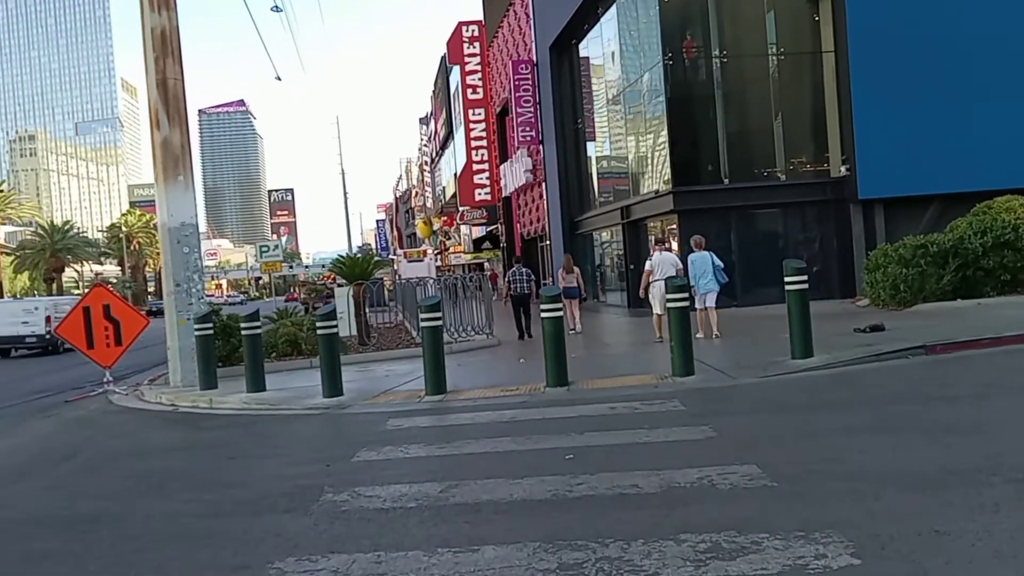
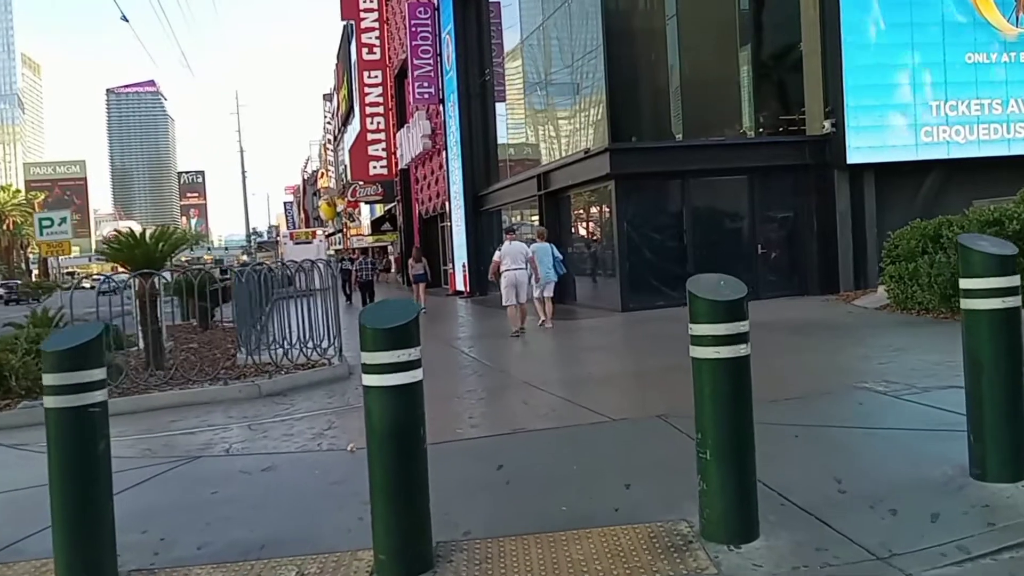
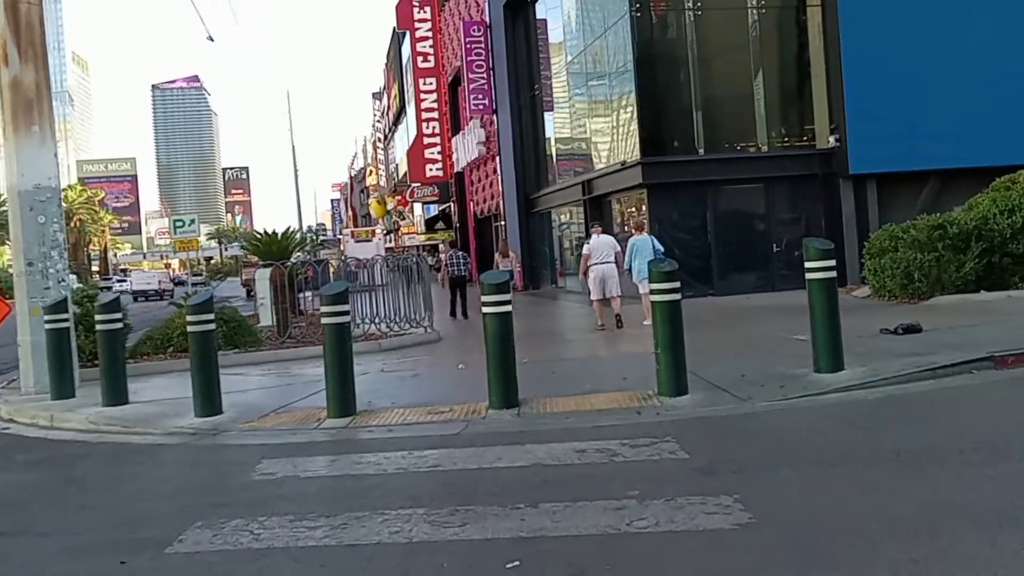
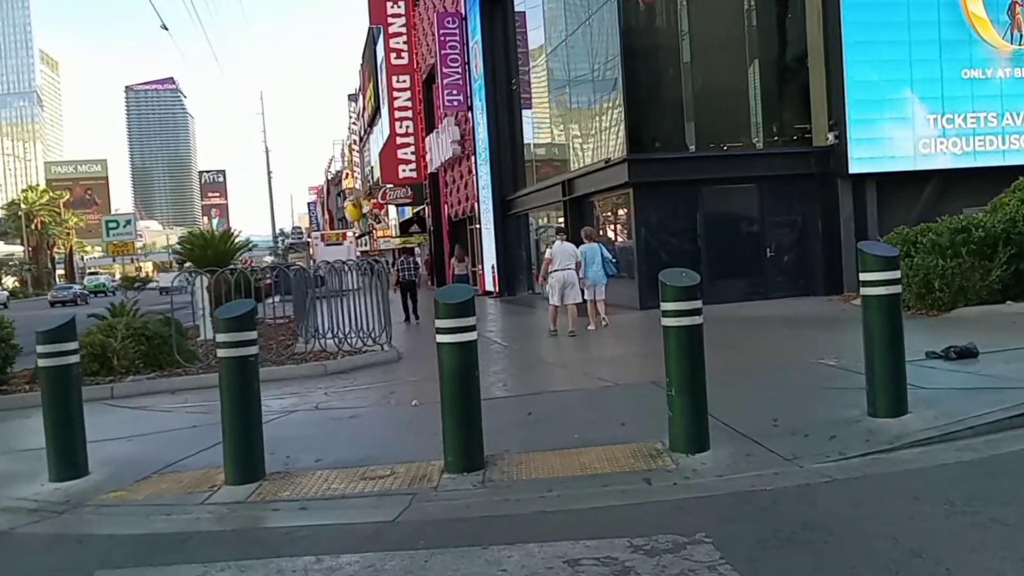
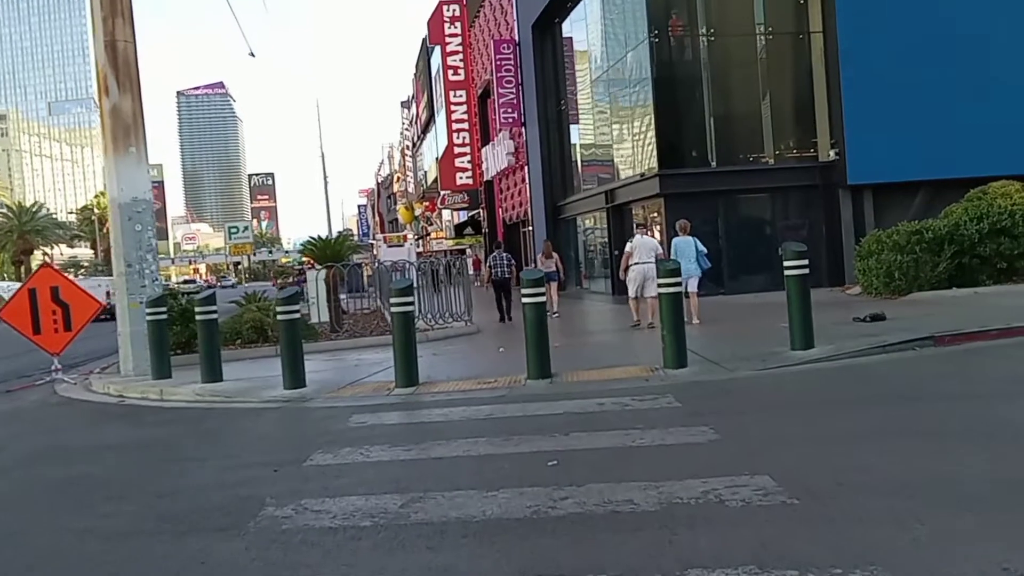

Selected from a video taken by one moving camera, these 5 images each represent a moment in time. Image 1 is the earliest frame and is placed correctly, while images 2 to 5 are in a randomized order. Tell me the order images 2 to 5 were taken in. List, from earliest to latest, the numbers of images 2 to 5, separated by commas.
5, 3, 4, 2
